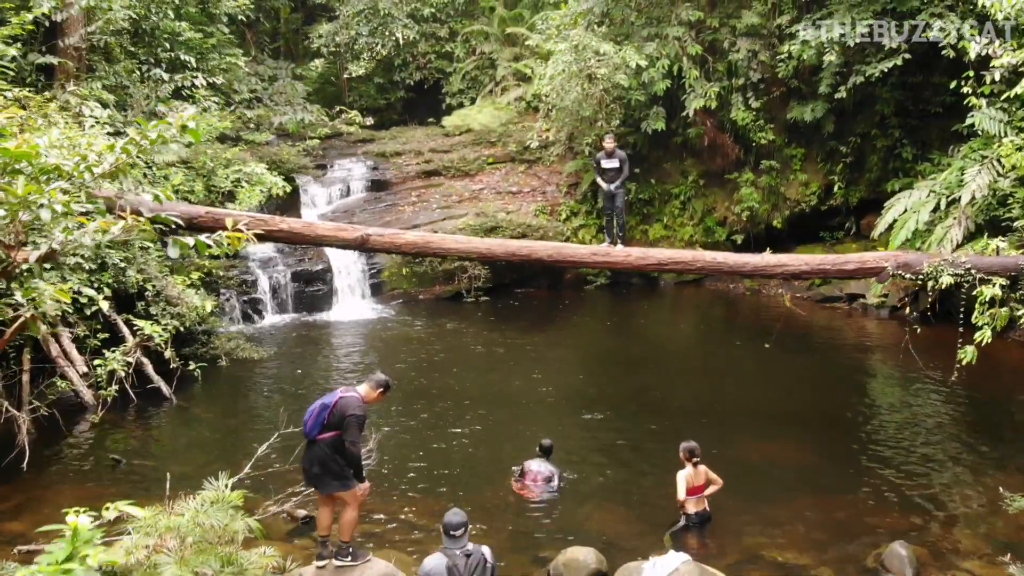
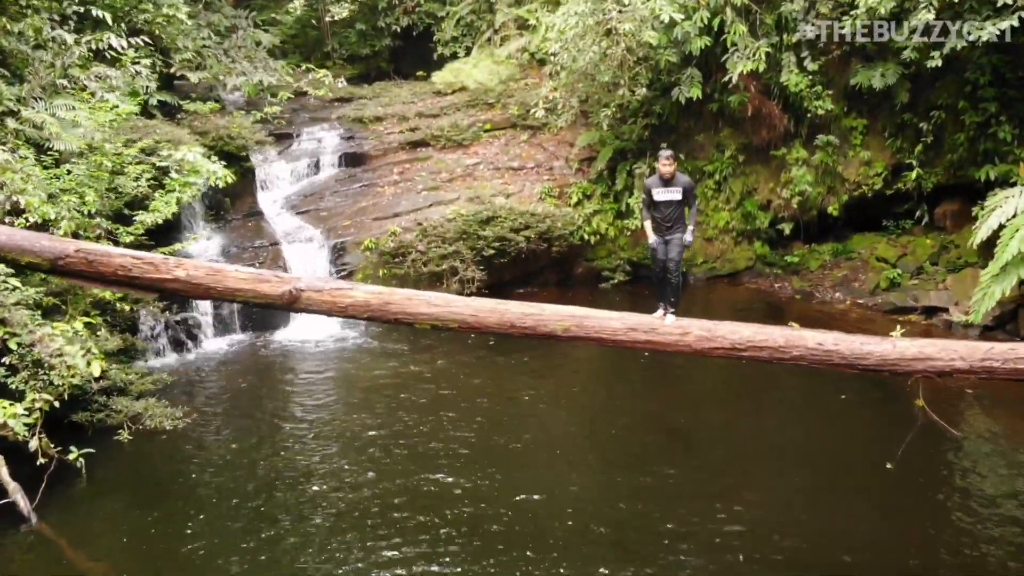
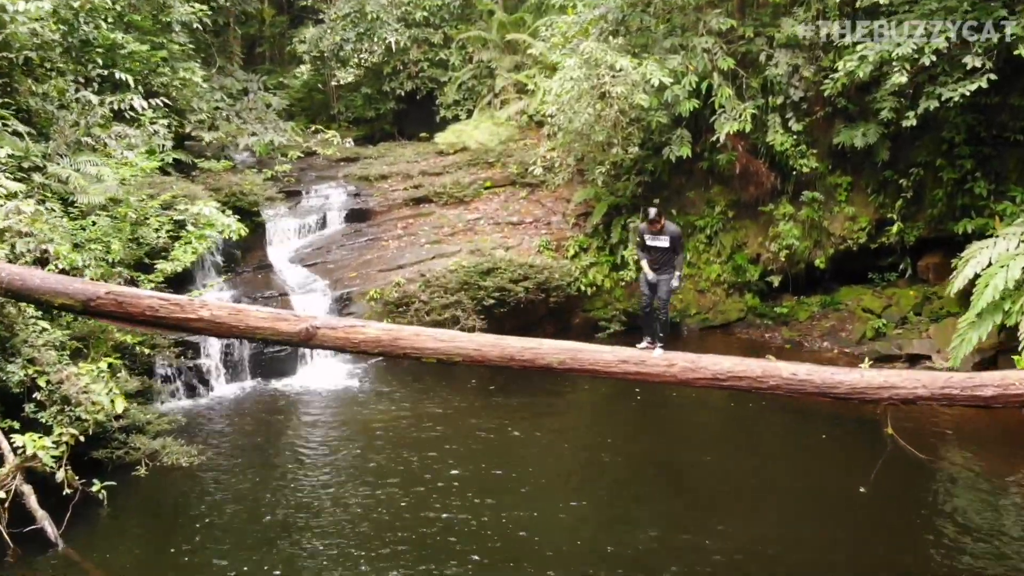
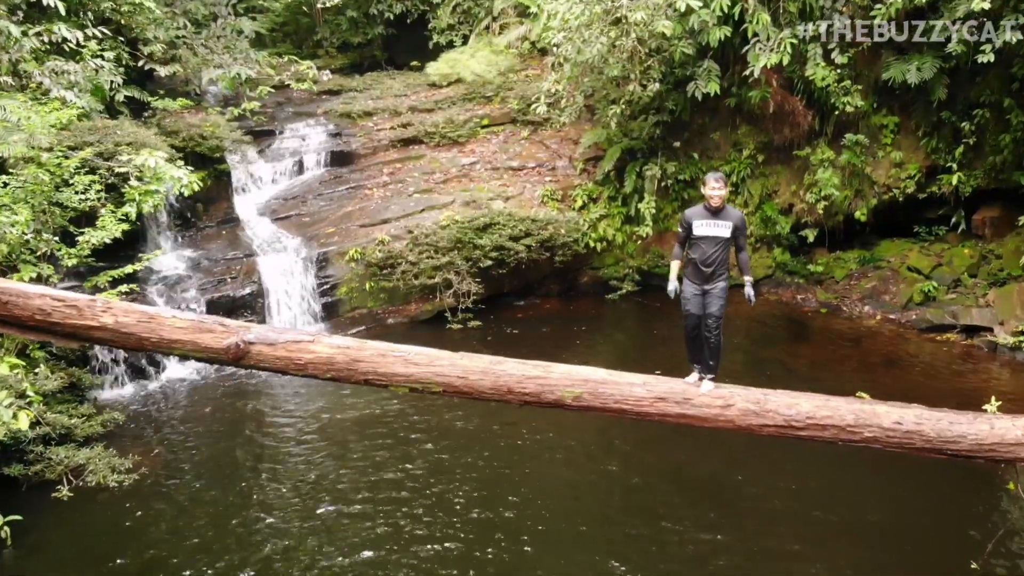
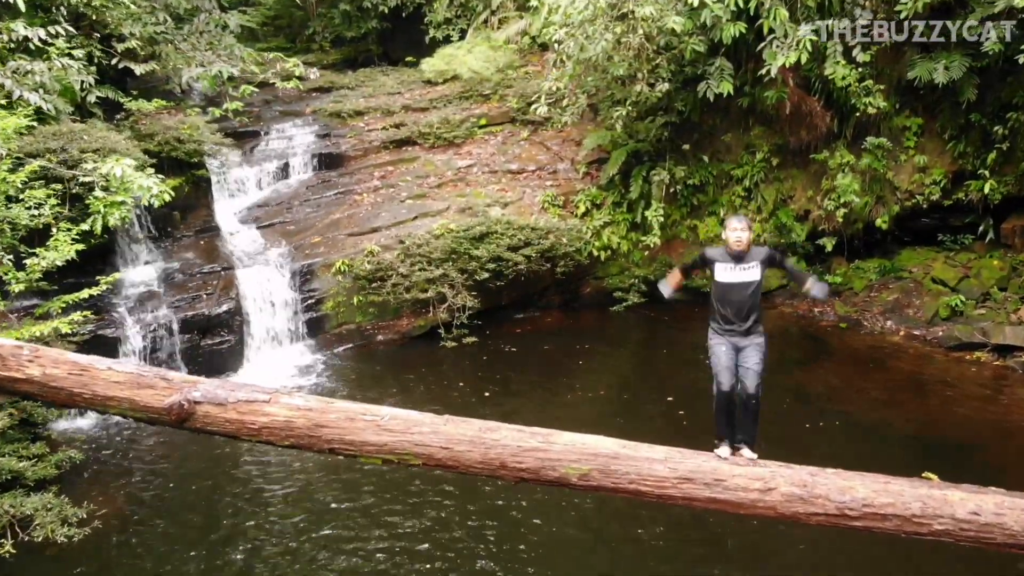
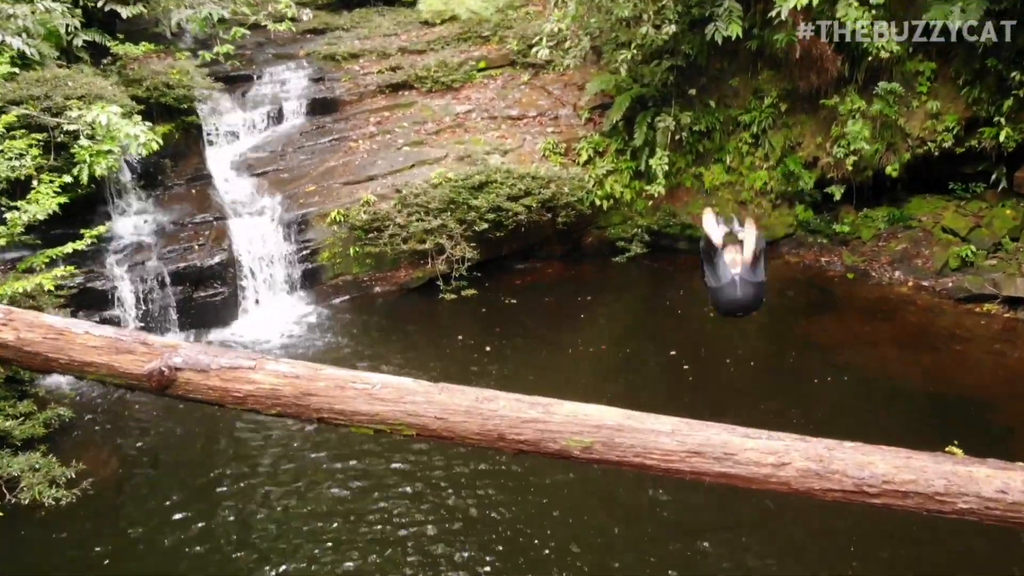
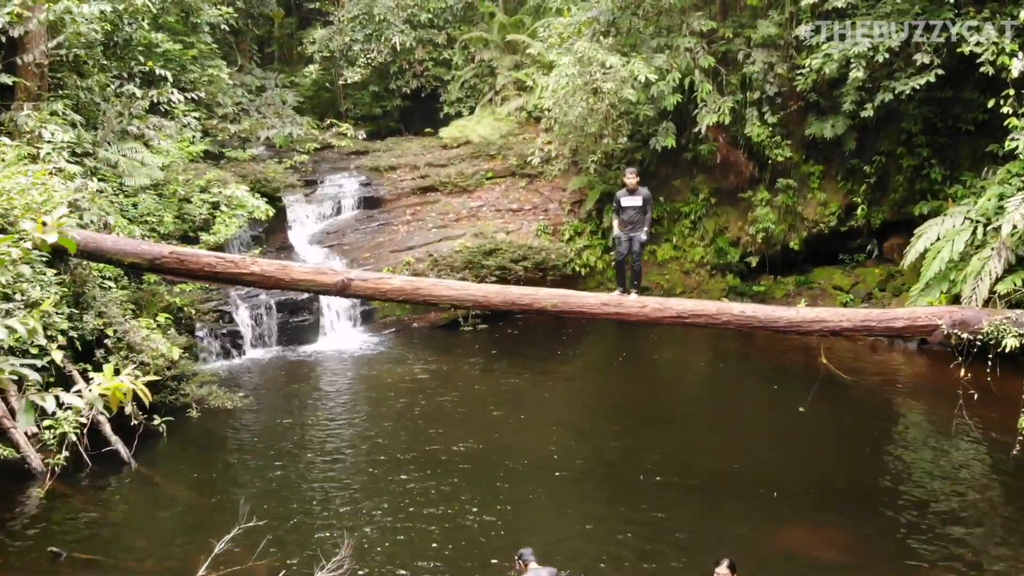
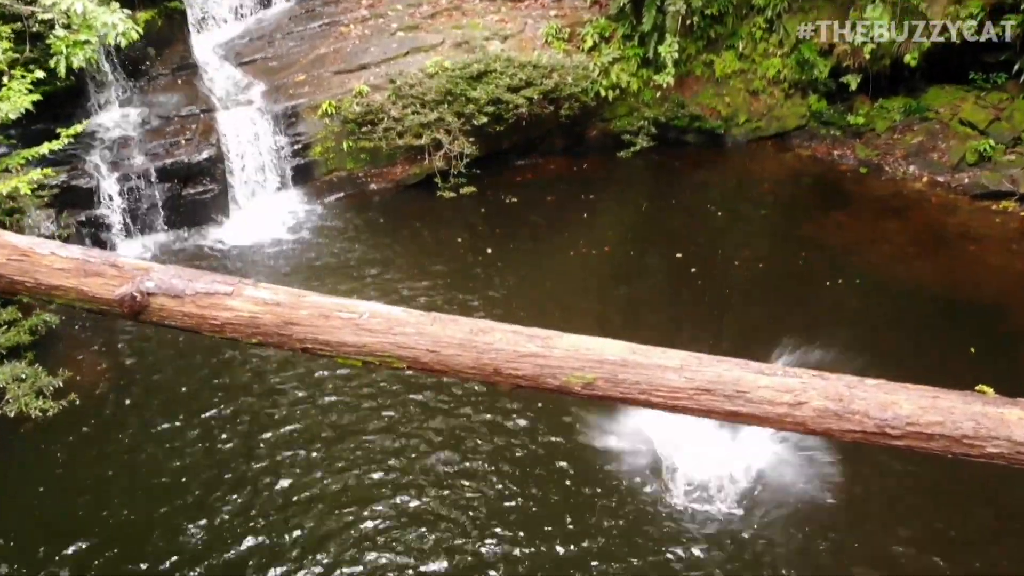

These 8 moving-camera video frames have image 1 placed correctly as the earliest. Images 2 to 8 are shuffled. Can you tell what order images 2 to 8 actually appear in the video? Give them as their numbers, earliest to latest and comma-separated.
7, 3, 2, 4, 5, 6, 8
